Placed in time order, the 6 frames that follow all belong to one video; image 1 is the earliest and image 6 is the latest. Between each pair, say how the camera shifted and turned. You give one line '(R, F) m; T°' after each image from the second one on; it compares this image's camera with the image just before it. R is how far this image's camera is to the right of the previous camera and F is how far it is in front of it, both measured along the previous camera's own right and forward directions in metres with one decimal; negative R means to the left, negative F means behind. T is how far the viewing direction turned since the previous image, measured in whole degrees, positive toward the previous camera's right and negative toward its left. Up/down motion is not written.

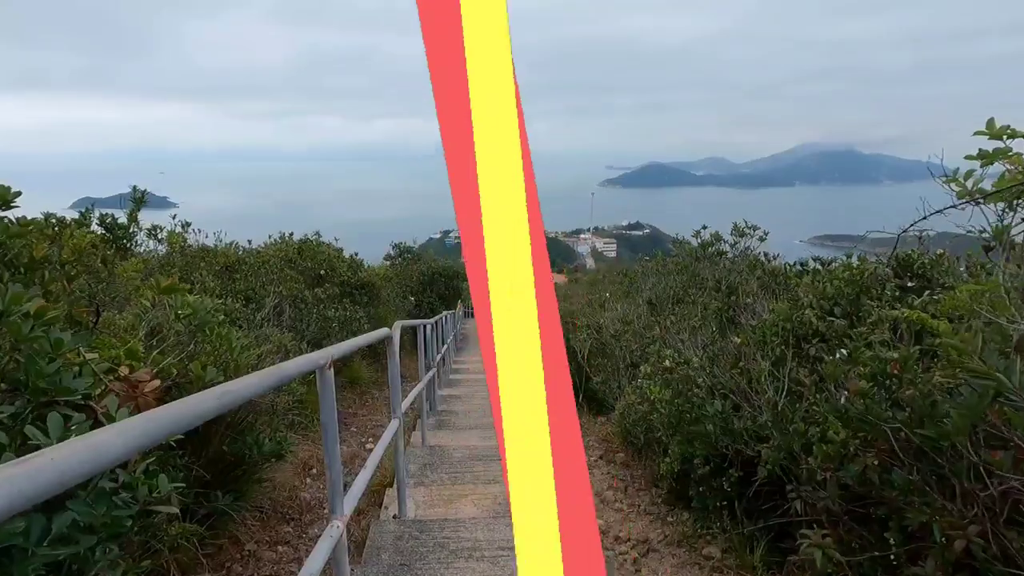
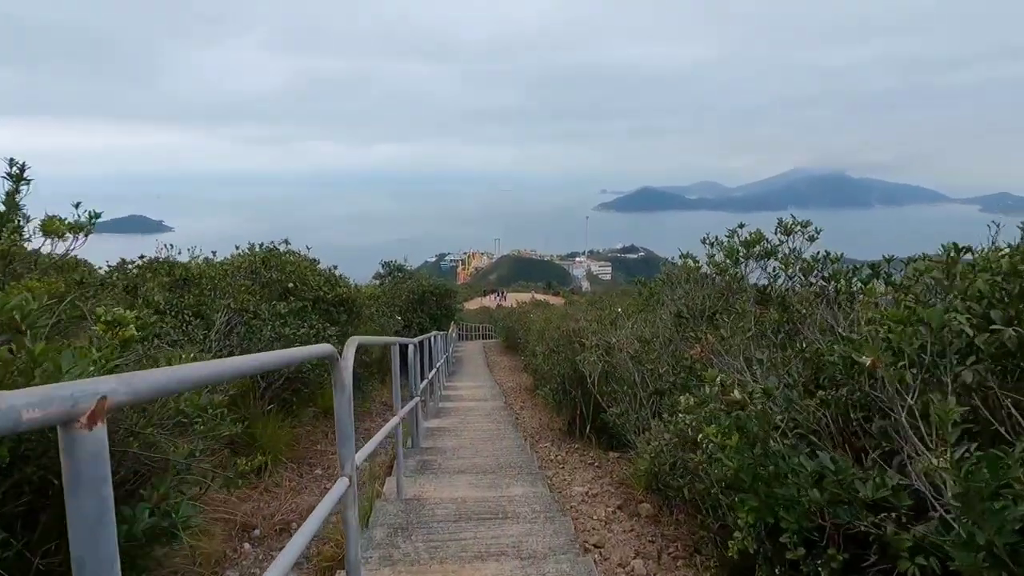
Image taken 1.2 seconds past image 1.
(0.0, +1.0) m; 0°
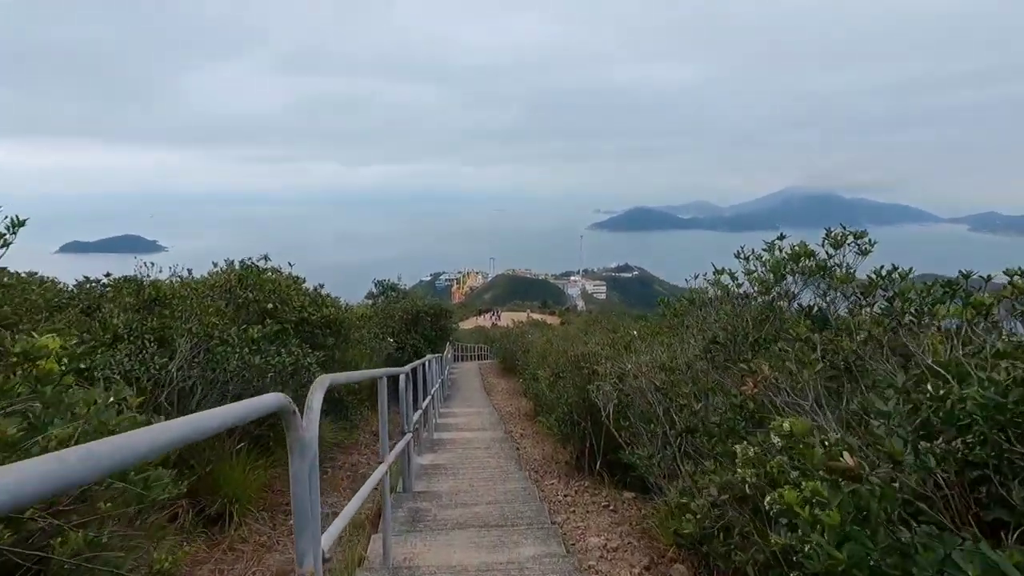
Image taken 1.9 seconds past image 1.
(-0.1, +0.6) m; 0°
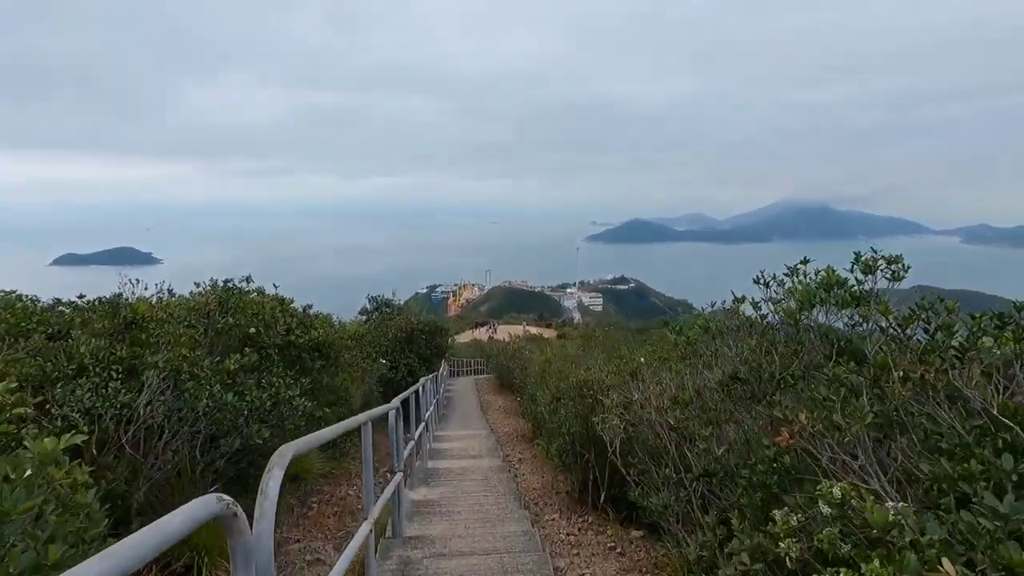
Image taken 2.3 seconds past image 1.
(0.0, +0.4) m; 0°
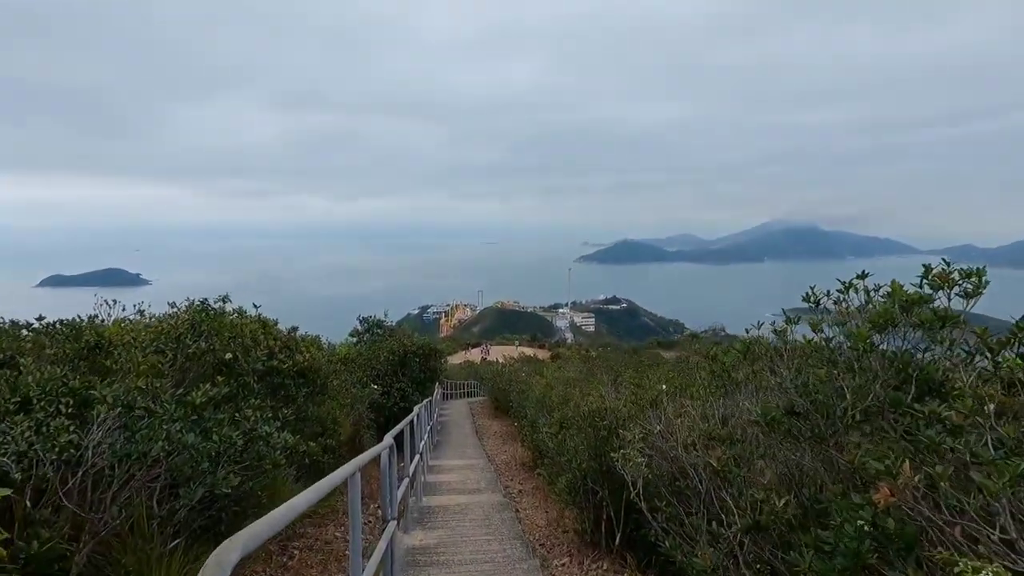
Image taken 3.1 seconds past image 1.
(-0.1, +0.5) m; +1°
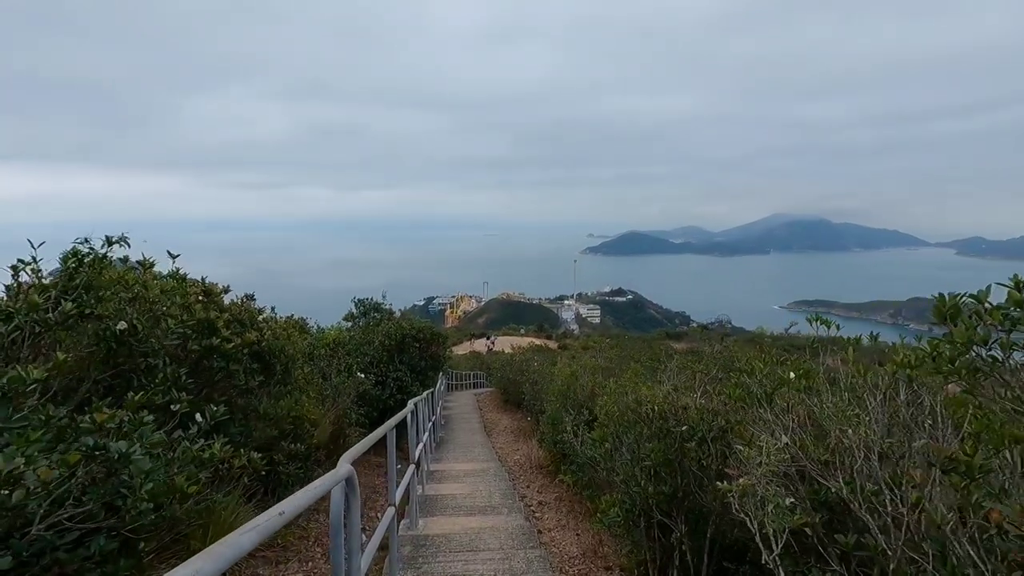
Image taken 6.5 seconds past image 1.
(-0.2, +1.7) m; 0°
